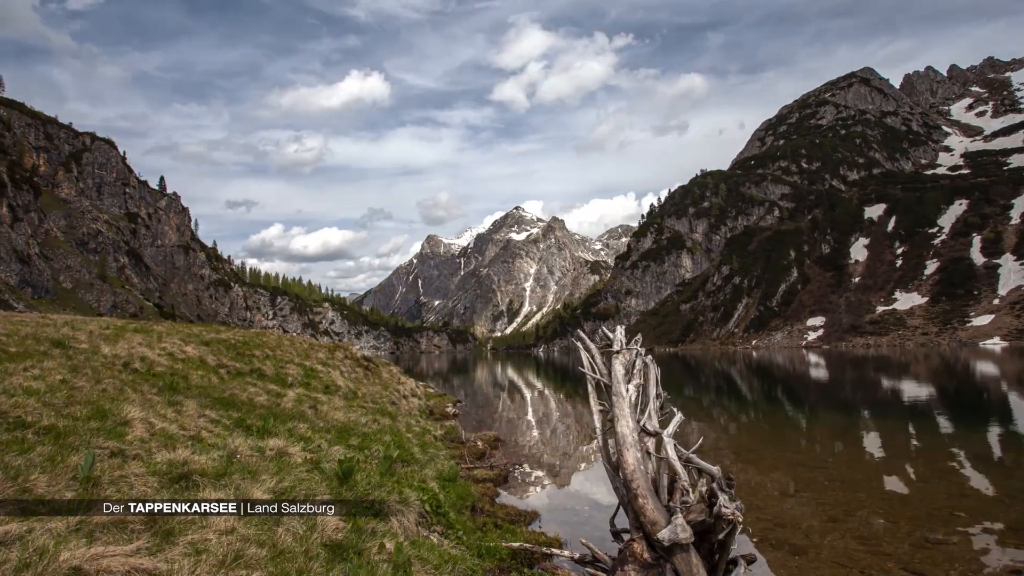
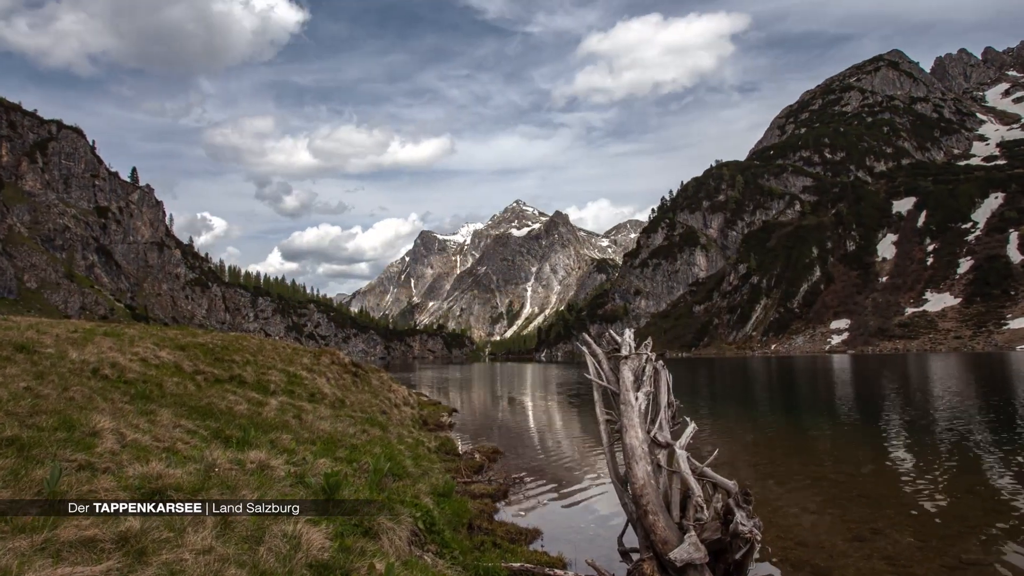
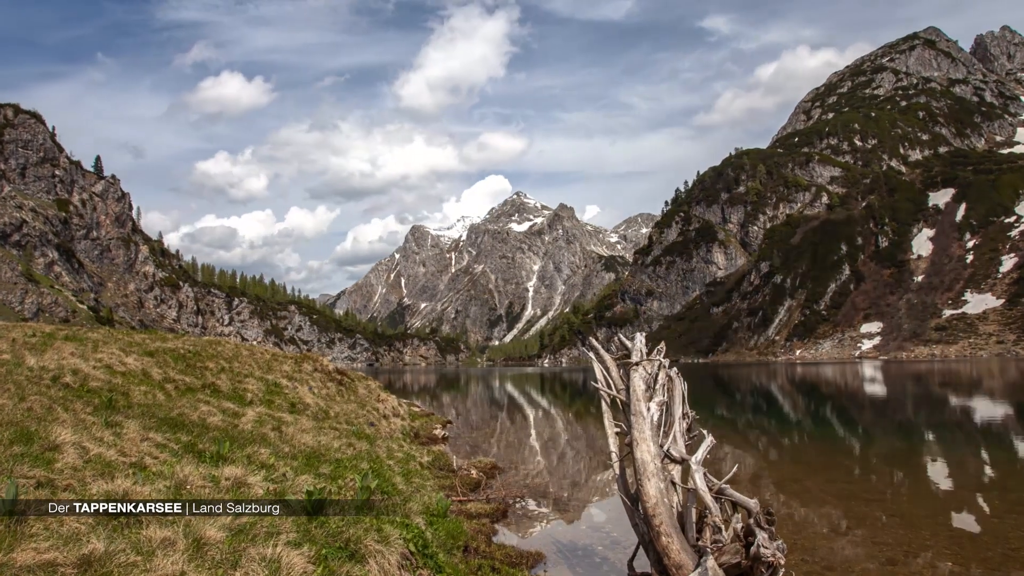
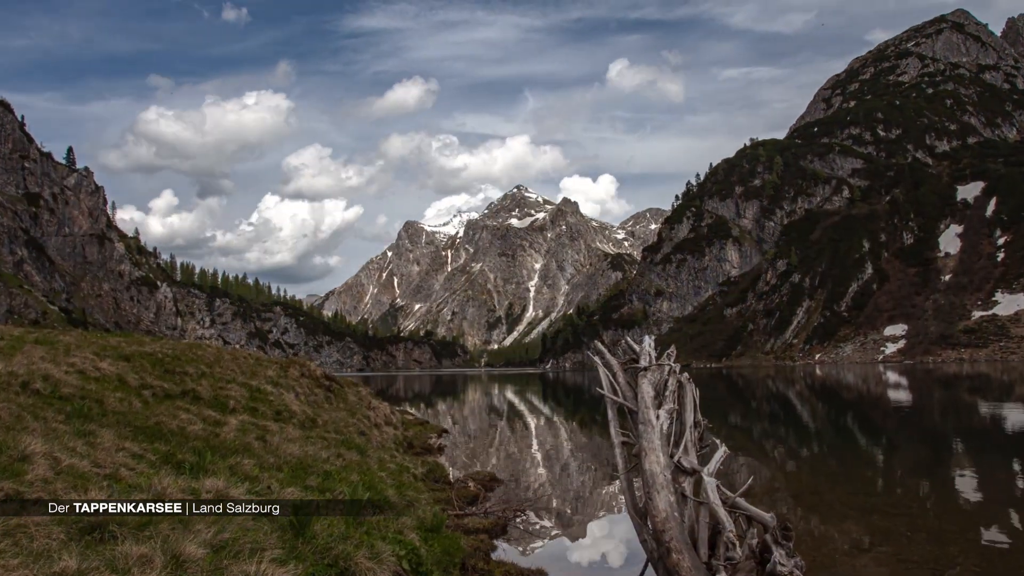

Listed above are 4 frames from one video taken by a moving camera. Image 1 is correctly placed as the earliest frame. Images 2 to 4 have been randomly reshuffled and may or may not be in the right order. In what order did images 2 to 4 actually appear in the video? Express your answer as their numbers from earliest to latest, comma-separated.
2, 3, 4
